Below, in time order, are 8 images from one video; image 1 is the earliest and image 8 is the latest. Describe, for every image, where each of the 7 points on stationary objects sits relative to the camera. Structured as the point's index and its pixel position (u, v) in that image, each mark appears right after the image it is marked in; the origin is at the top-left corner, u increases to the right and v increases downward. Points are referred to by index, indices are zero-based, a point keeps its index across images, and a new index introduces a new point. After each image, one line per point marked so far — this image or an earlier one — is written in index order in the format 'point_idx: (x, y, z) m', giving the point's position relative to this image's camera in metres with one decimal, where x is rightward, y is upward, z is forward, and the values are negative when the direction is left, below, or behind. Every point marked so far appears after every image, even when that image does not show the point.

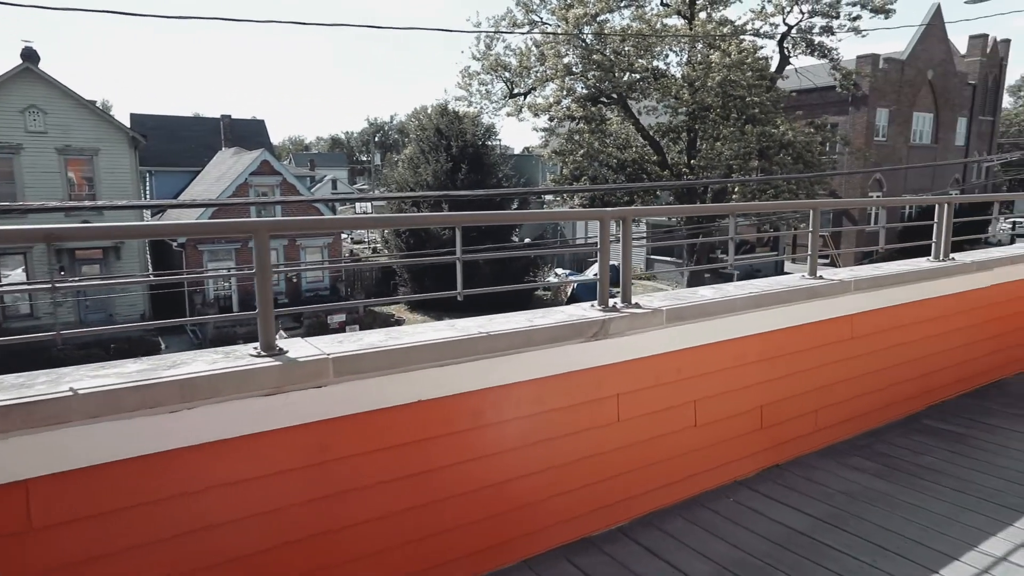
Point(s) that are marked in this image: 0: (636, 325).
0: (+0.5, -0.2, +2.8) m
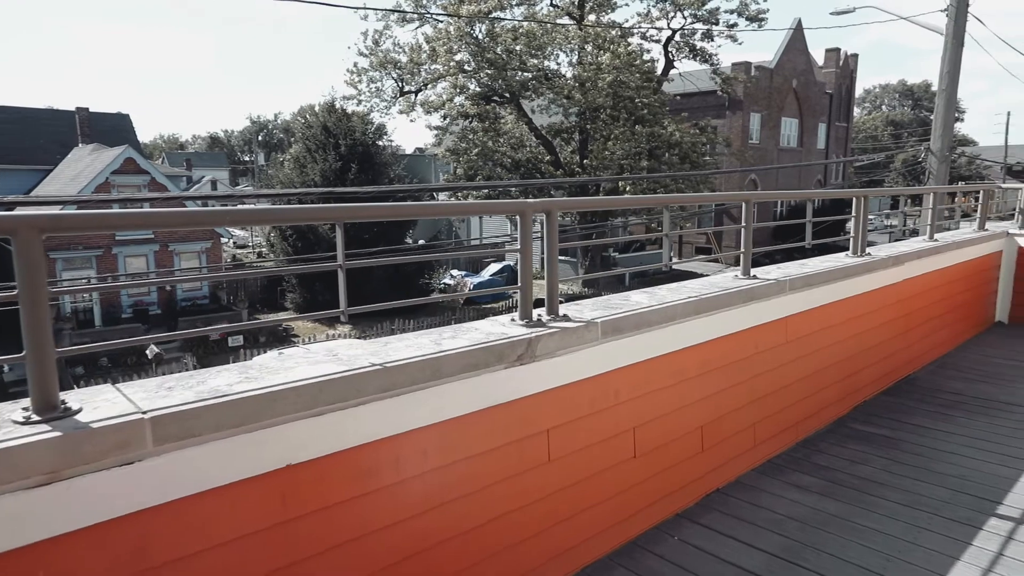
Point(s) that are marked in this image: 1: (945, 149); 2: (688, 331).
0: (+0.2, -0.2, +2.3) m
1: (+5.2, +1.8, +8.4) m
2: (+0.7, -0.2, +2.8) m
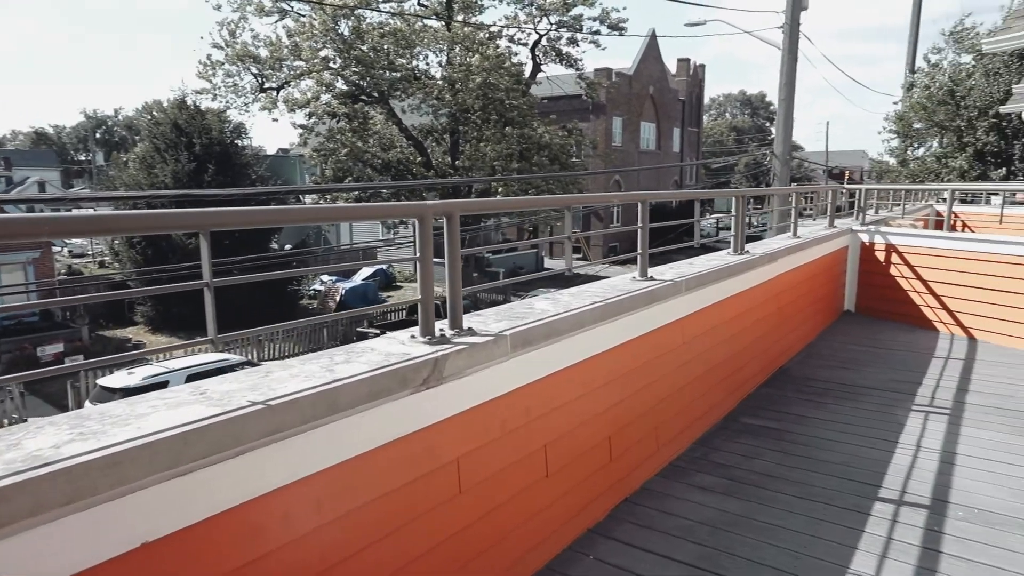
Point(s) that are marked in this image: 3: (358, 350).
0: (-0.1, -0.2, +2.1) m
1: (+3.6, +1.9, +9.1) m
2: (+0.3, -0.2, +2.7) m
3: (-0.5, -0.2, +1.9) m
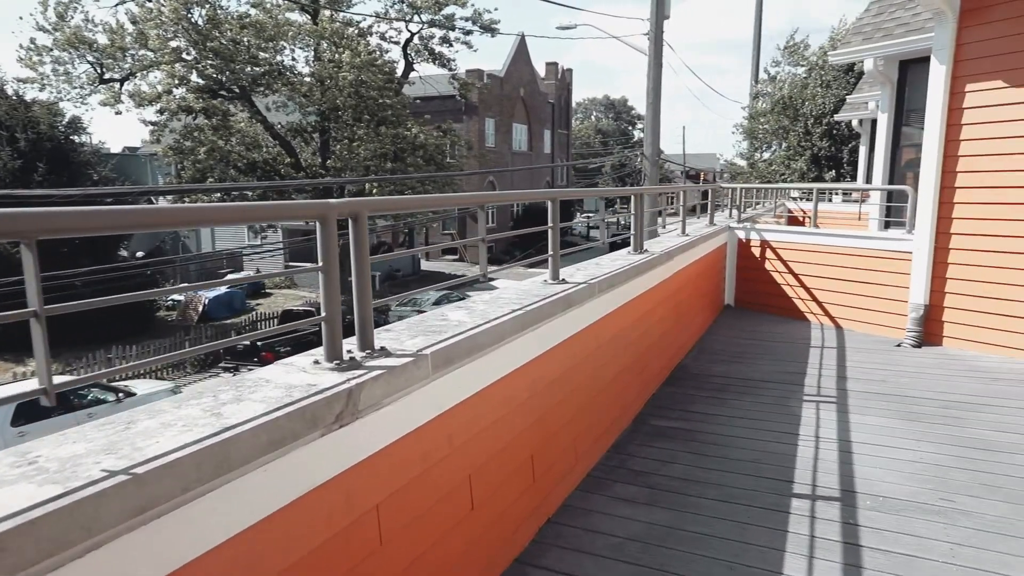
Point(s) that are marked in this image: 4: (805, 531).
0: (-0.3, -0.3, +1.7) m
1: (+2.0, +1.9, +9.3) m
2: (0.0, -0.2, +2.5) m
3: (-0.6, -0.2, +1.5) m
4: (+1.3, -1.0, +2.8) m
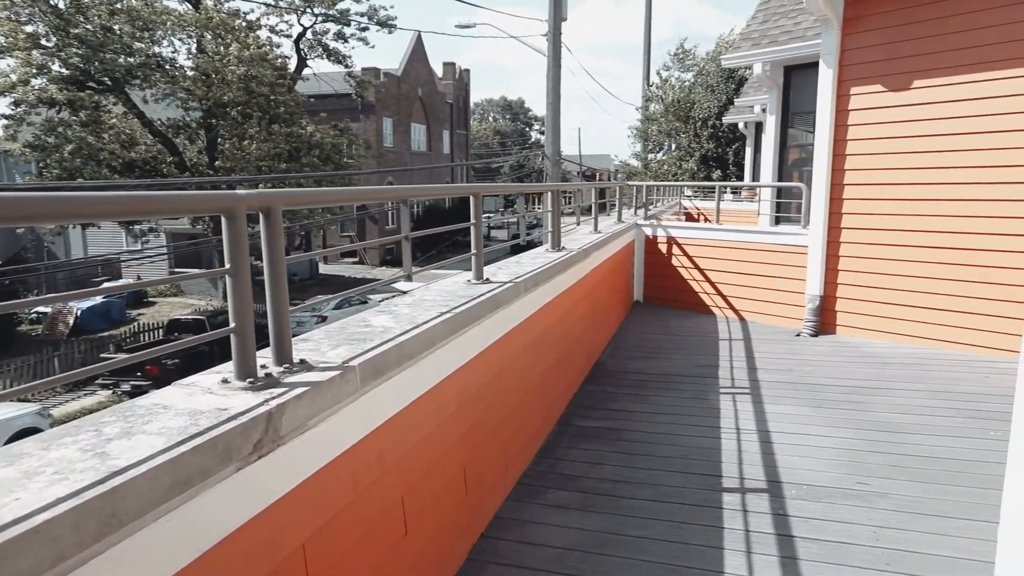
0: (-0.4, -0.3, +1.5) m
1: (+0.7, +1.9, +9.3) m
2: (-0.2, -0.2, +2.3) m
3: (-0.7, -0.2, +1.3) m
4: (+1.0, -1.0, +2.8) m
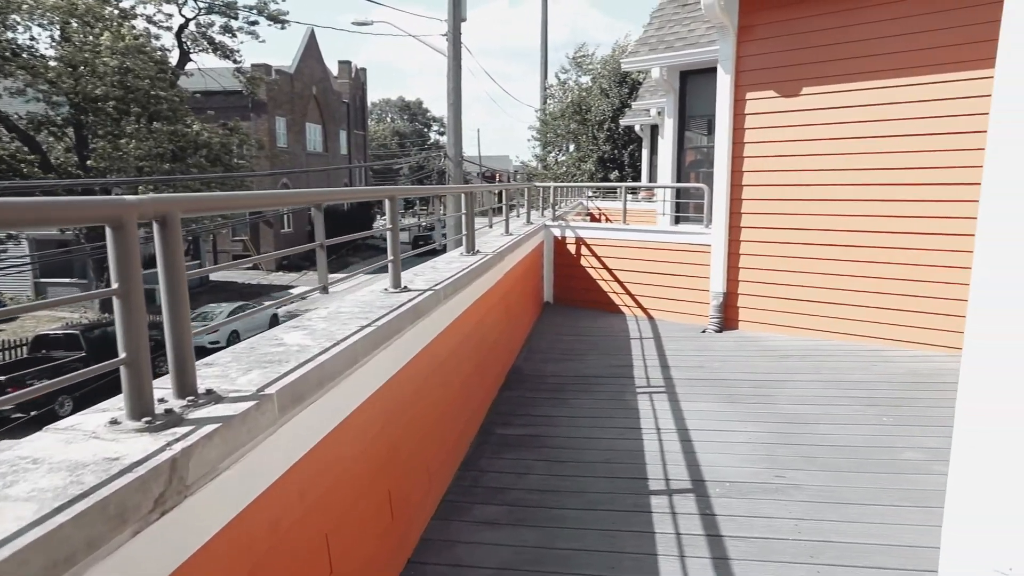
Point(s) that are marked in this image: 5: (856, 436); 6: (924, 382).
0: (-0.6, -0.3, +1.3) m
1: (-0.7, +1.9, +9.2) m
2: (-0.5, -0.3, +2.1) m
3: (-0.8, -0.3, +1.0) m
4: (+0.7, -1.0, +2.8) m
5: (+2.0, -0.9, +3.8) m
6: (+2.9, -0.7, +4.7) m
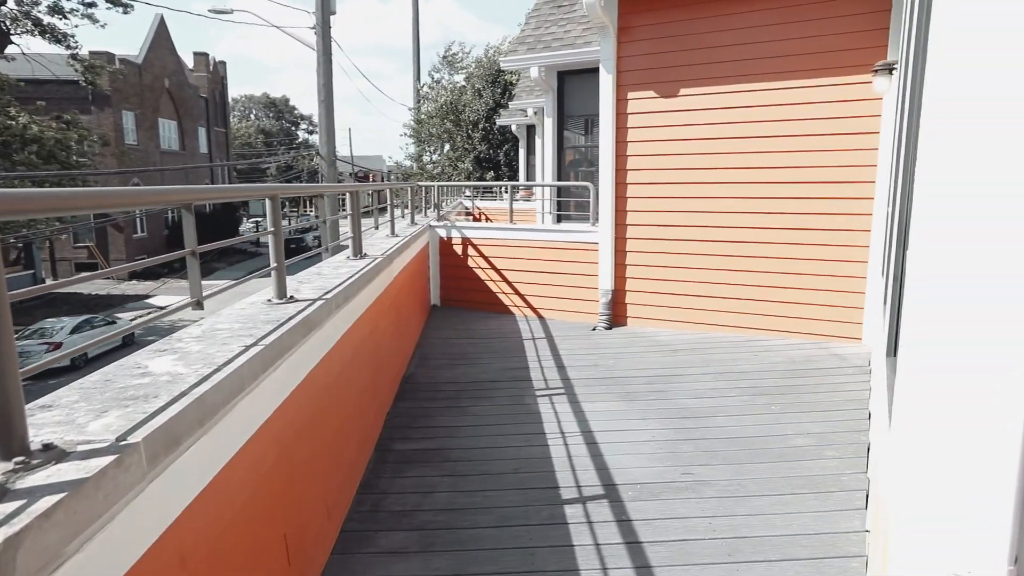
0: (-0.6, -0.3, +1.0) m
1: (-2.2, +1.8, +8.7) m
2: (-0.7, -0.3, +1.8) m
3: (-0.8, -0.3, +0.7) m
4: (+0.3, -1.0, +2.7) m
5: (+1.4, -0.8, +3.9) m
6: (+2.2, -0.6, +5.0) m
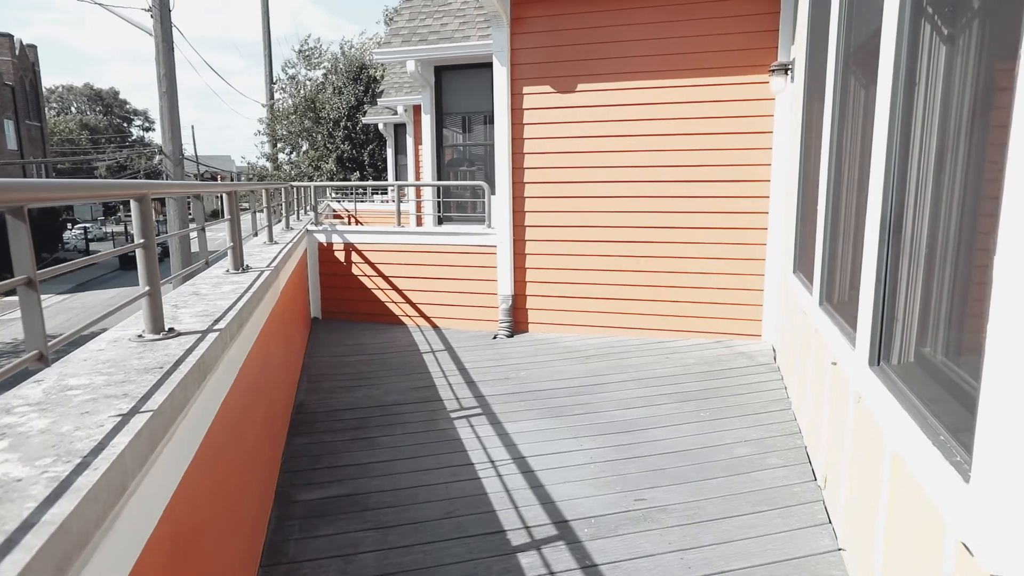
0: (-0.5, -0.4, +0.4) m
1: (-3.7, +1.7, +7.7) m
2: (-0.7, -0.4, +1.2) m
3: (-0.6, -0.4, +0.1) m
4: (+0.2, -1.1, +2.3) m
5: (+1.0, -0.8, +3.7) m
6: (+1.5, -0.6, +4.9) m
